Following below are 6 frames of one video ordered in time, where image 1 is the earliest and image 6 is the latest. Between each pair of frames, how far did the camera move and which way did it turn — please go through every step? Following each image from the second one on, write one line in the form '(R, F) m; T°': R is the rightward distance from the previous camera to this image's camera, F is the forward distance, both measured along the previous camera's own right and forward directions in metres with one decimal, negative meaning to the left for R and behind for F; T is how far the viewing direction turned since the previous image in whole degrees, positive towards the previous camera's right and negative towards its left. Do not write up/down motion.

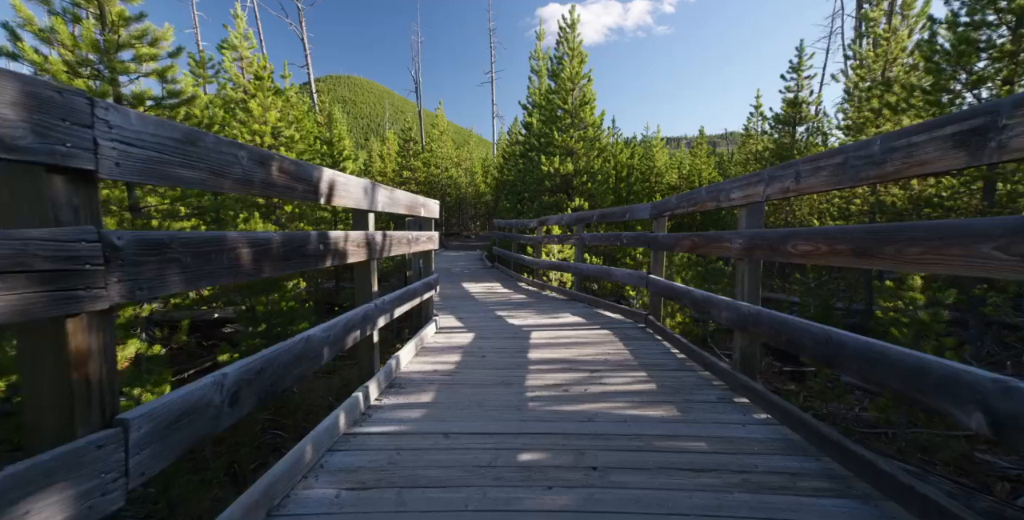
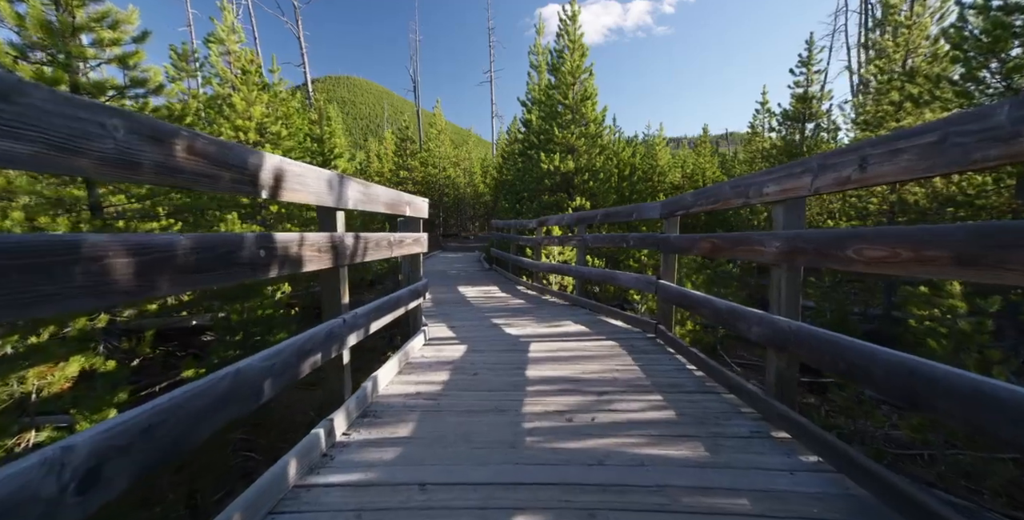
(0.0, +0.4) m; 0°
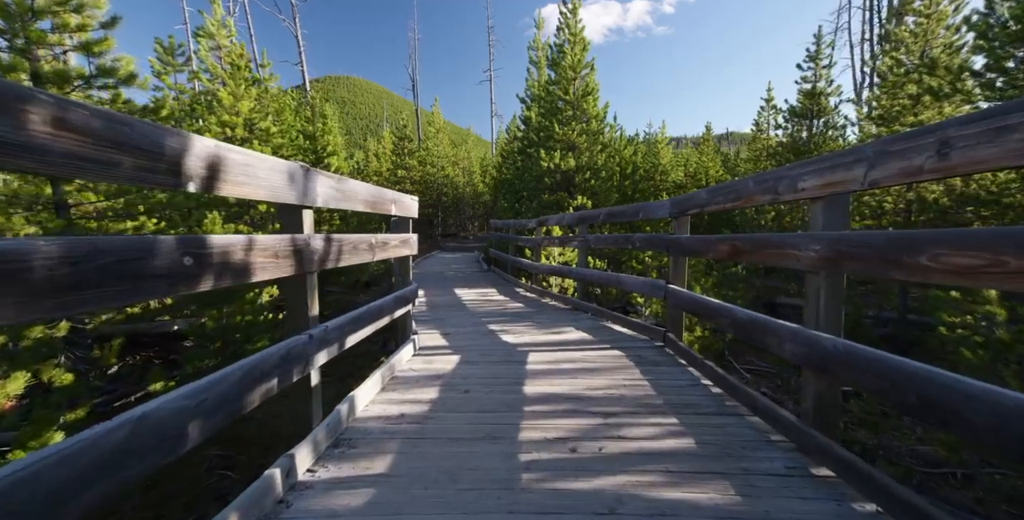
(0.0, +0.3) m; 0°
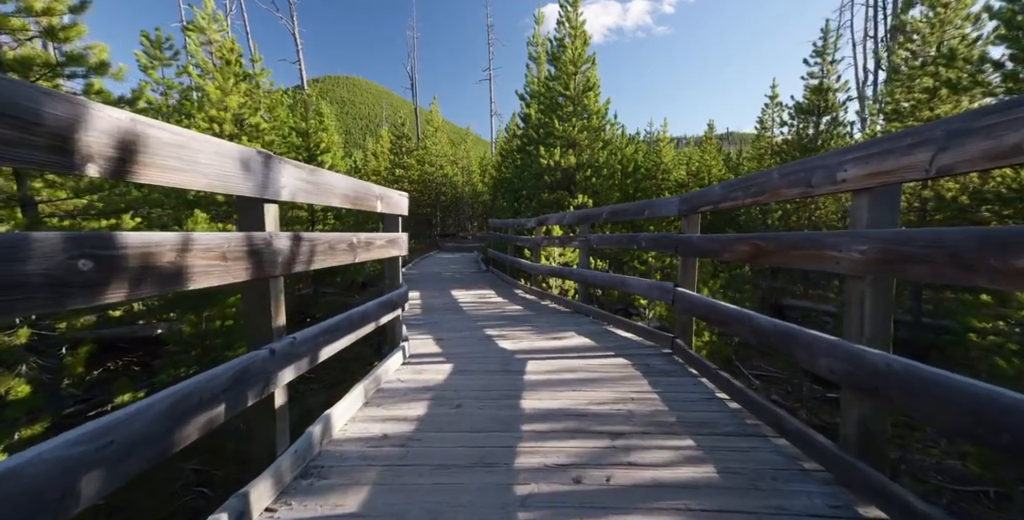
(0.0, +0.2) m; 0°
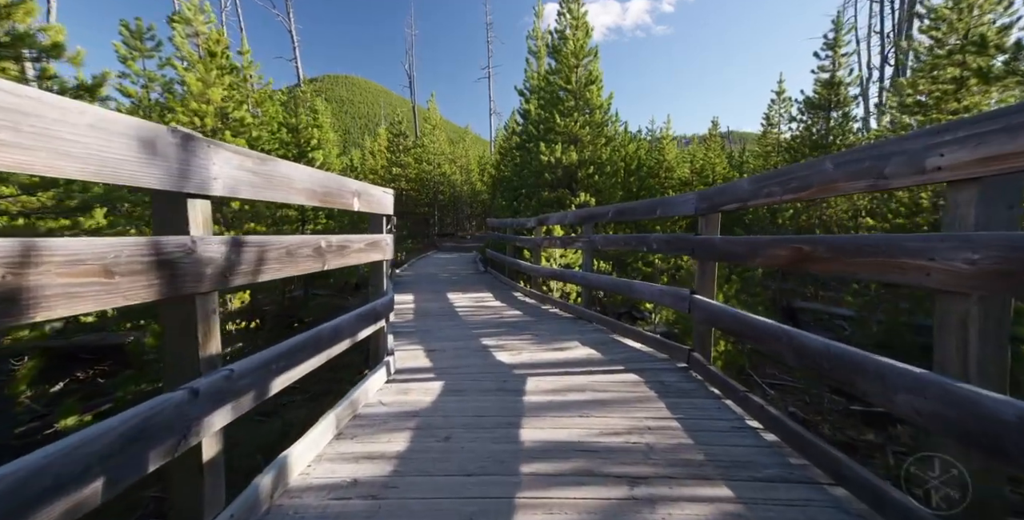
(0.0, +0.4) m; 0°
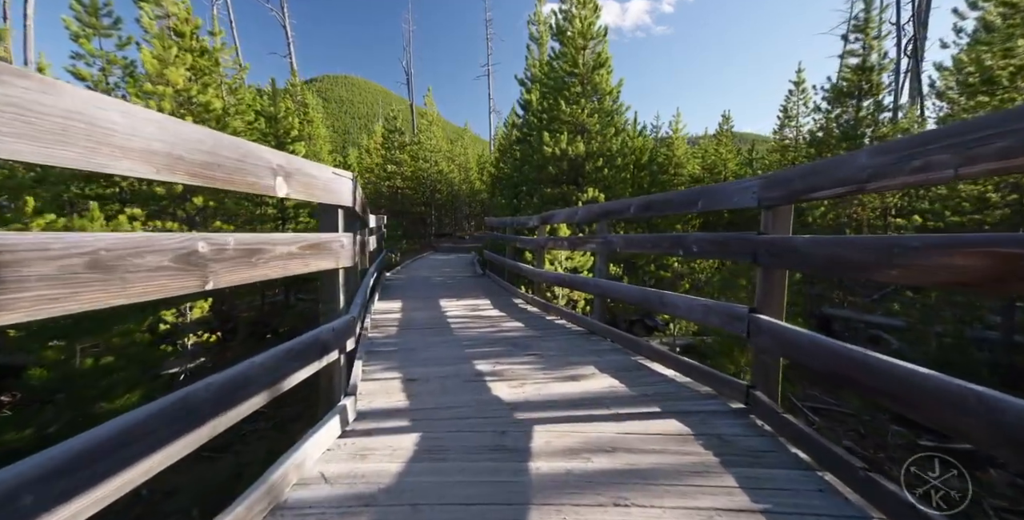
(0.0, +0.8) m; 0°
